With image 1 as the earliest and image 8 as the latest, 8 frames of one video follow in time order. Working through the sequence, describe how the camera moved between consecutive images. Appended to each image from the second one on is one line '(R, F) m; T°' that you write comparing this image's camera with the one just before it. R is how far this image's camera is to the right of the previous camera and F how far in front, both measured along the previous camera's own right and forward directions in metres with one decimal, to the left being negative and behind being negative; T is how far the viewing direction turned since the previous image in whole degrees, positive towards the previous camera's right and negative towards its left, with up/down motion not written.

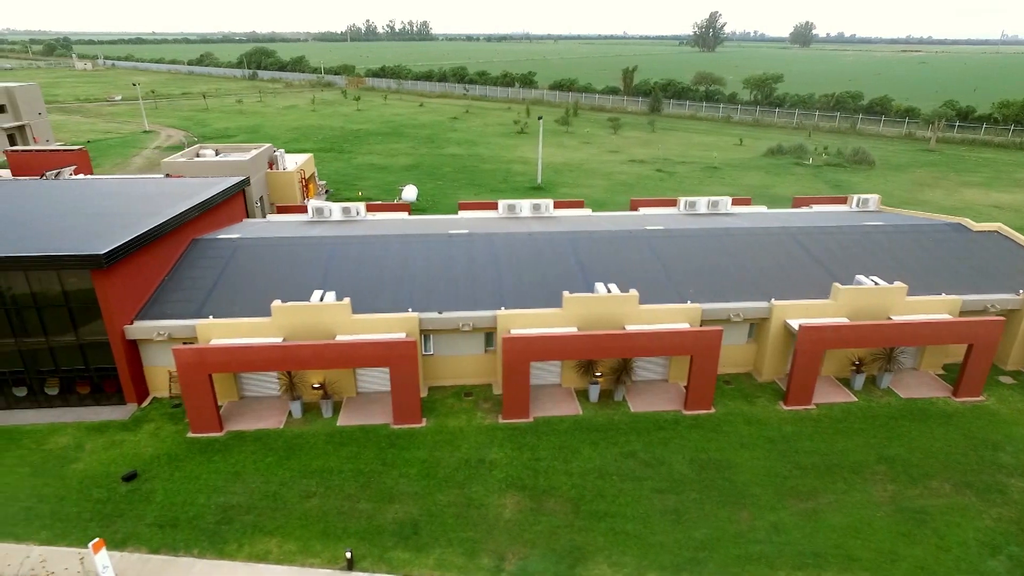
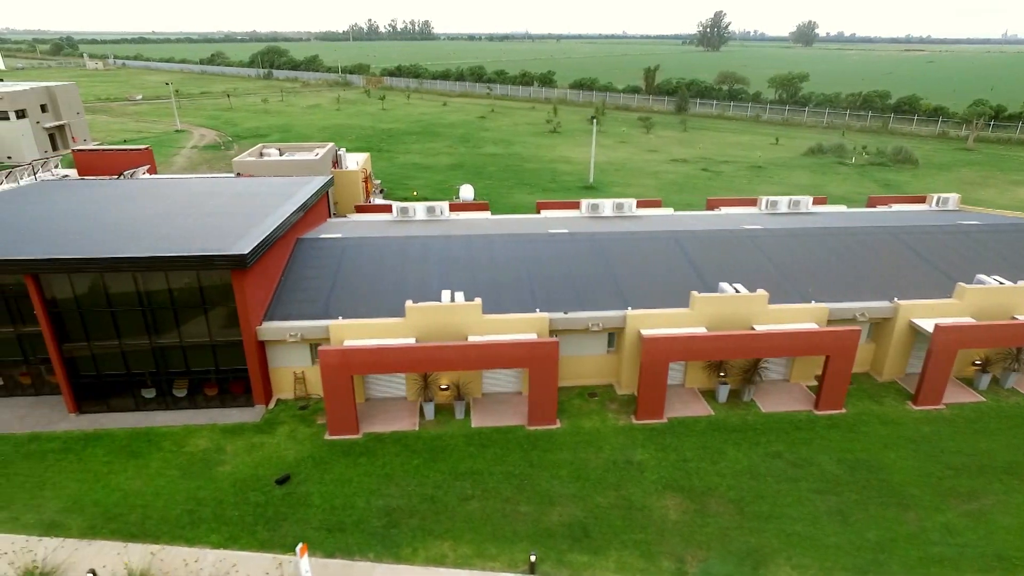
(-3.4, +0.1) m; 0°
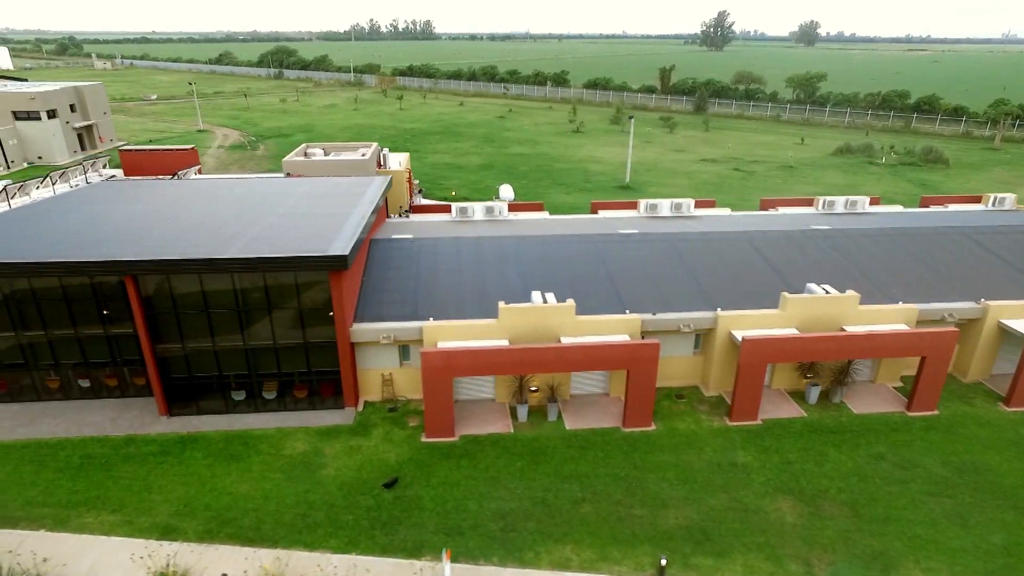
(-2.3, +0.1) m; 0°
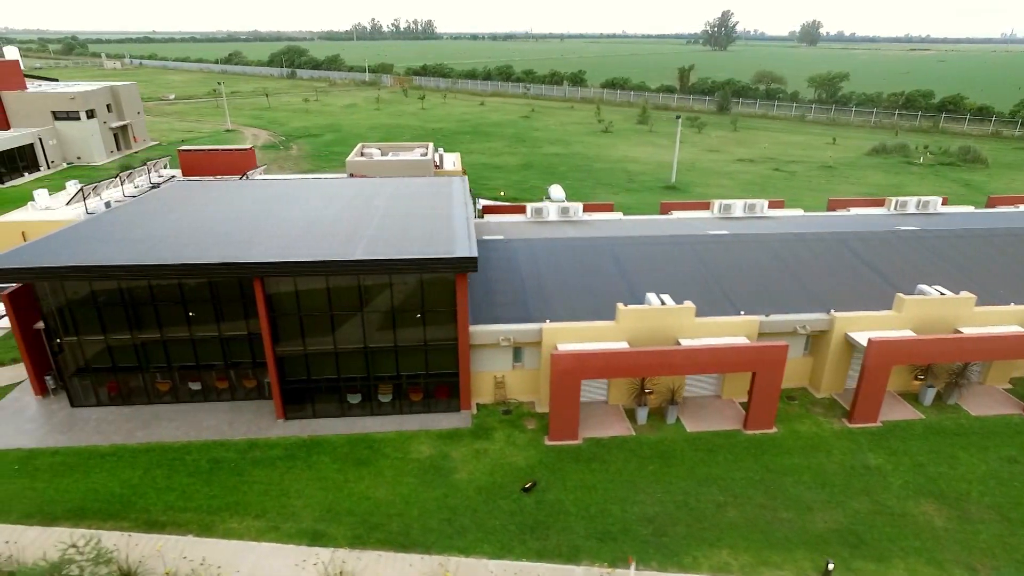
(-3.0, +0.1) m; 0°
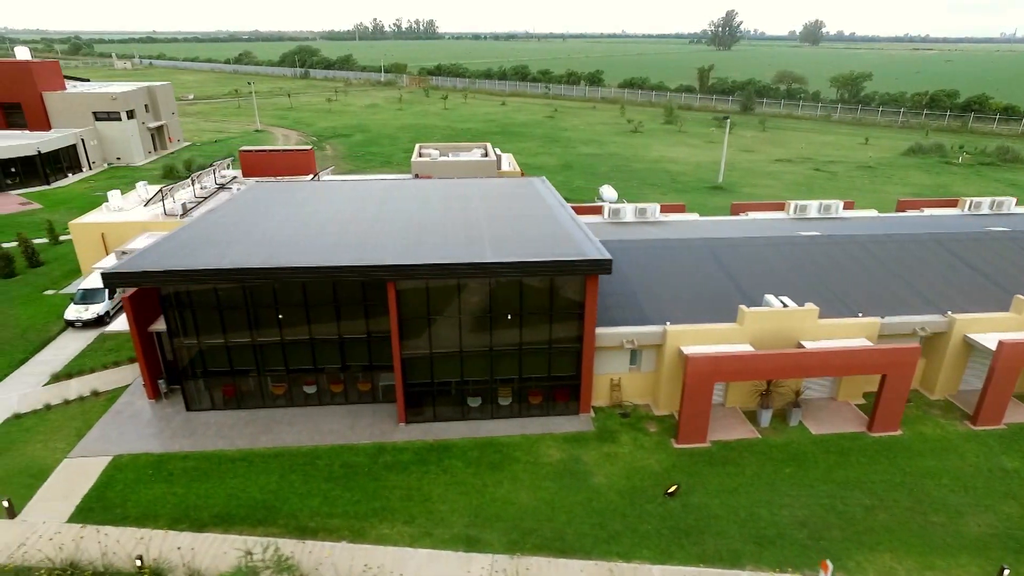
(-3.0, +0.1) m; 0°
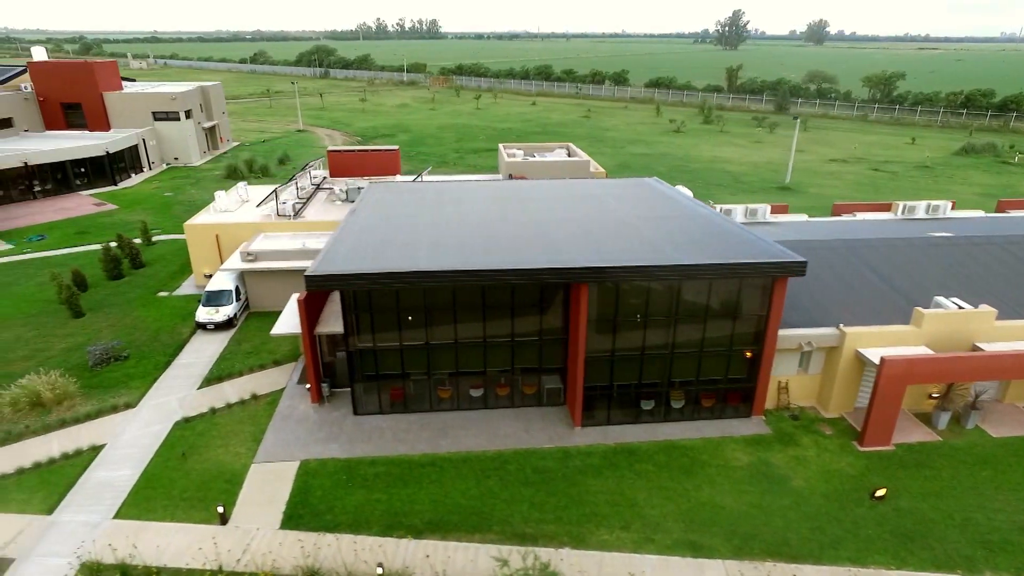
(-4.3, +0.2) m; 0°
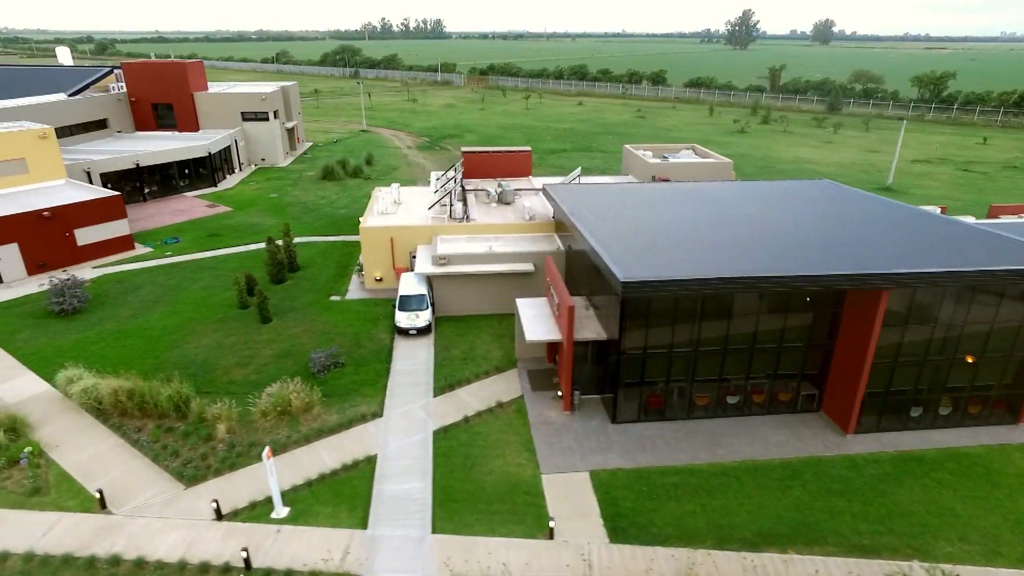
(-6.4, +0.4) m; 0°
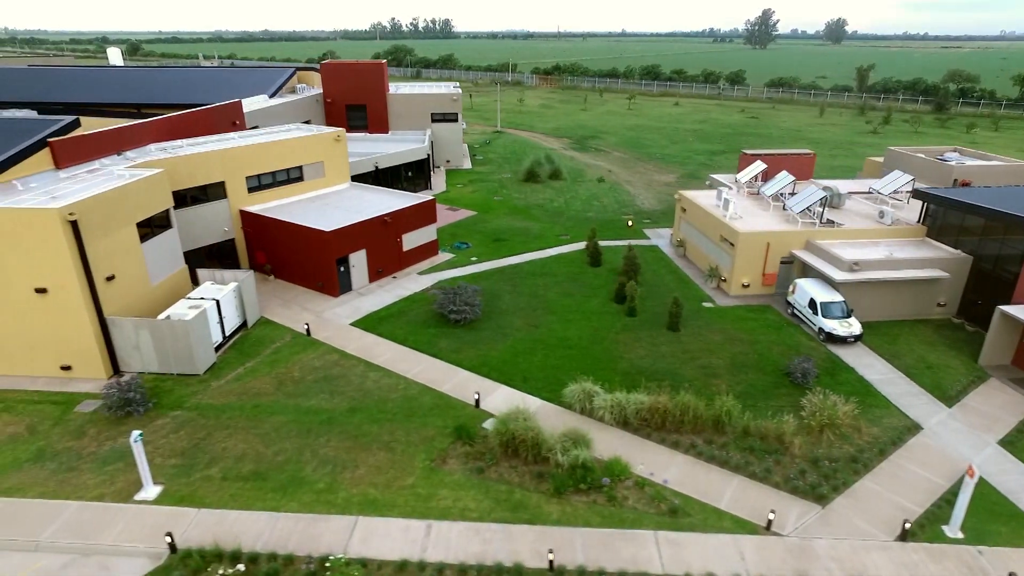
(-13.1, +0.6) m; +1°
